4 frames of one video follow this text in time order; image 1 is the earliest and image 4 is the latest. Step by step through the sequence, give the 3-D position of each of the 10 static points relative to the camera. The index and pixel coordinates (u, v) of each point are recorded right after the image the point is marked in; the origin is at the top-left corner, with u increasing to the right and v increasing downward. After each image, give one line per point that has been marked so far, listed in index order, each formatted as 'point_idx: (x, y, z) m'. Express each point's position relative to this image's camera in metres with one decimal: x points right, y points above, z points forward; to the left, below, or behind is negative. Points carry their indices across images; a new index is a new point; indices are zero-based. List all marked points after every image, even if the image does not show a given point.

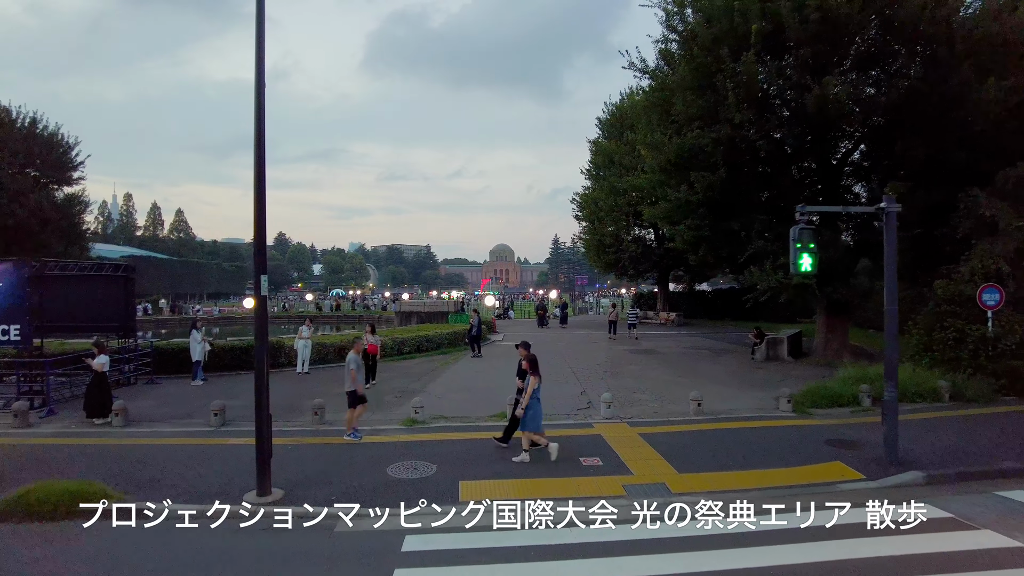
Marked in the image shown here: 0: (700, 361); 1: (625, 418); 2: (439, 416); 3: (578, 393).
0: (+6.1, -2.4, +19.0) m
1: (+2.2, -2.5, +10.9) m
2: (-1.4, -2.5, +11.1) m
3: (+1.5, -2.4, +13.0) m
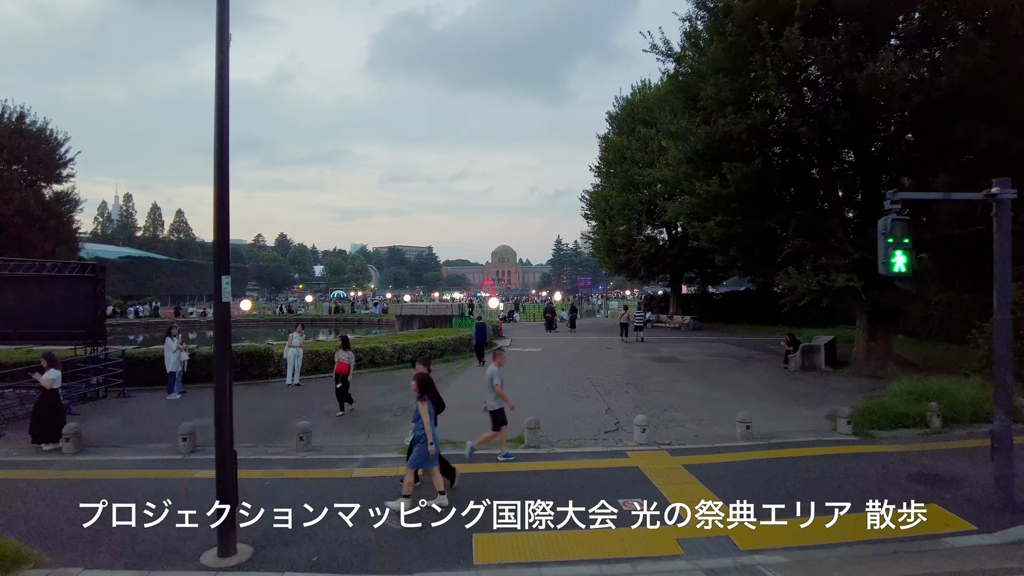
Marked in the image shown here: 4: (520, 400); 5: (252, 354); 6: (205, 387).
0: (+6.4, -2.5, +17.4) m
1: (+2.5, -2.6, +9.4) m
2: (-1.1, -2.5, +9.5) m
3: (+1.8, -2.5, +11.4) m
4: (+0.3, -2.5, +12.3) m
5: (-6.5, -1.7, +14.5) m
6: (-7.4, -2.4, +13.8) m
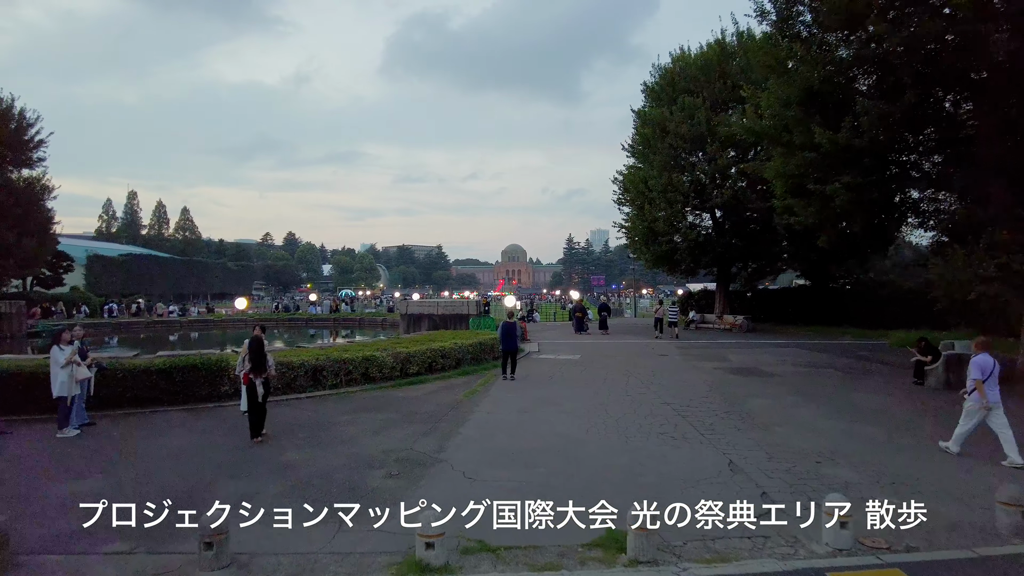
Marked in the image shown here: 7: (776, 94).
0: (+7.3, -2.2, +13.0) m
1: (+3.3, -2.3, +5.0) m
2: (-0.3, -2.3, +5.2) m
3: (+2.7, -2.2, +7.0) m
4: (+1.1, -2.2, +7.9) m
5: (-5.6, -1.4, +10.3) m
6: (-6.5, -2.1, +9.6) m
7: (+6.1, +4.6, +13.3) m
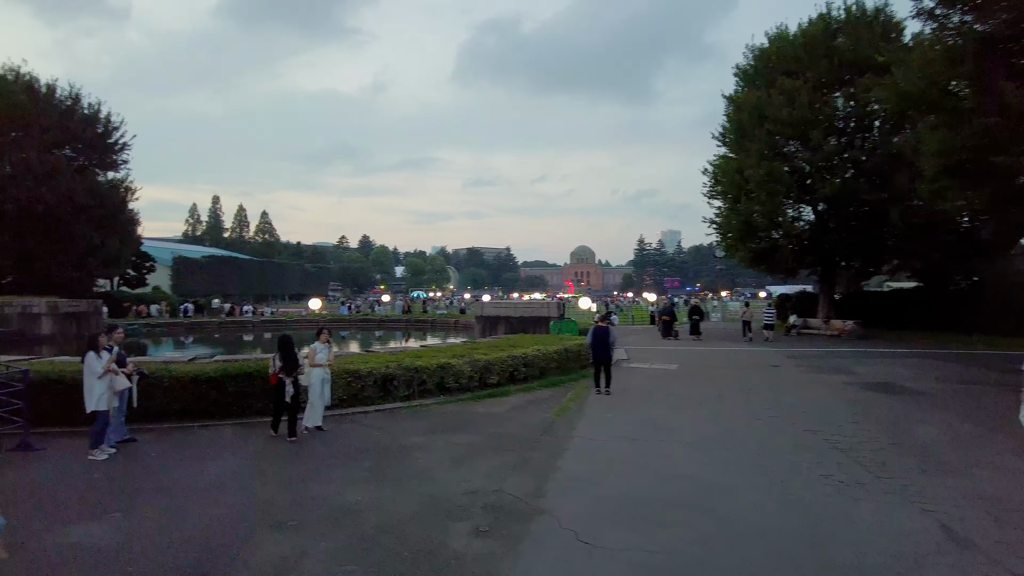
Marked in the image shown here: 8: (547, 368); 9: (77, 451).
0: (+9.1, -2.2, +10.2) m
1: (+4.1, -2.3, +2.8) m
2: (+0.6, -2.3, +3.4) m
3: (+3.8, -2.2, +4.9) m
4: (+2.4, -2.2, +6.0) m
5: (-4.1, -1.4, +9.1) m
6: (-5.0, -2.1, +8.5) m
7: (+8.0, +4.6, +10.7) m
8: (+0.8, -1.8, +13.1) m
9: (-5.7, -2.1, +7.6) m
